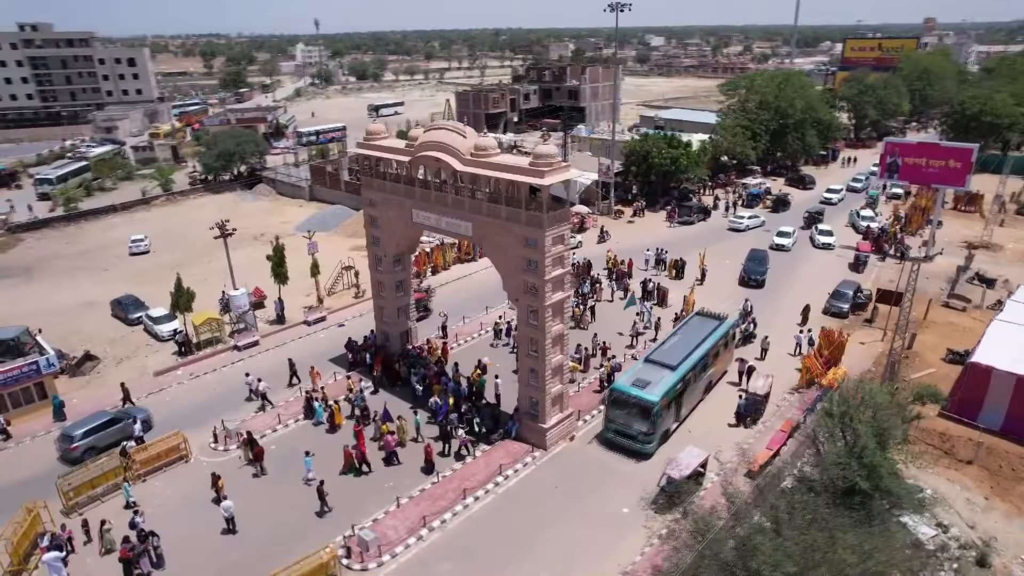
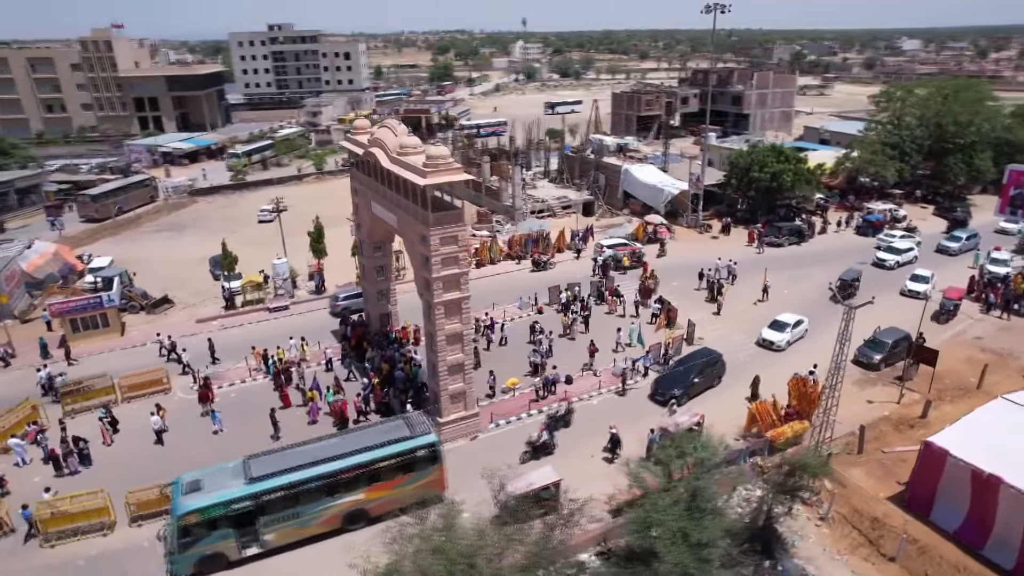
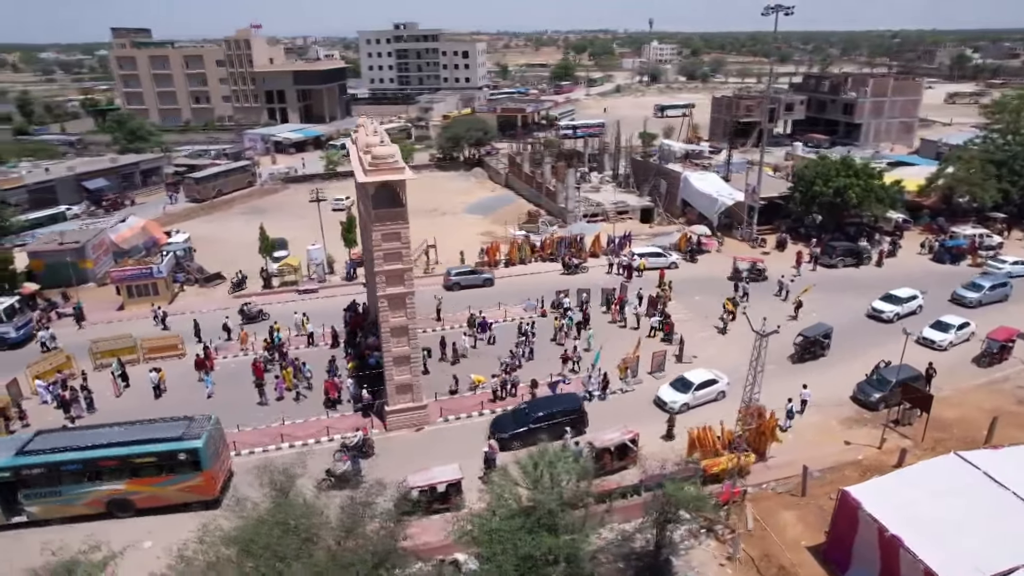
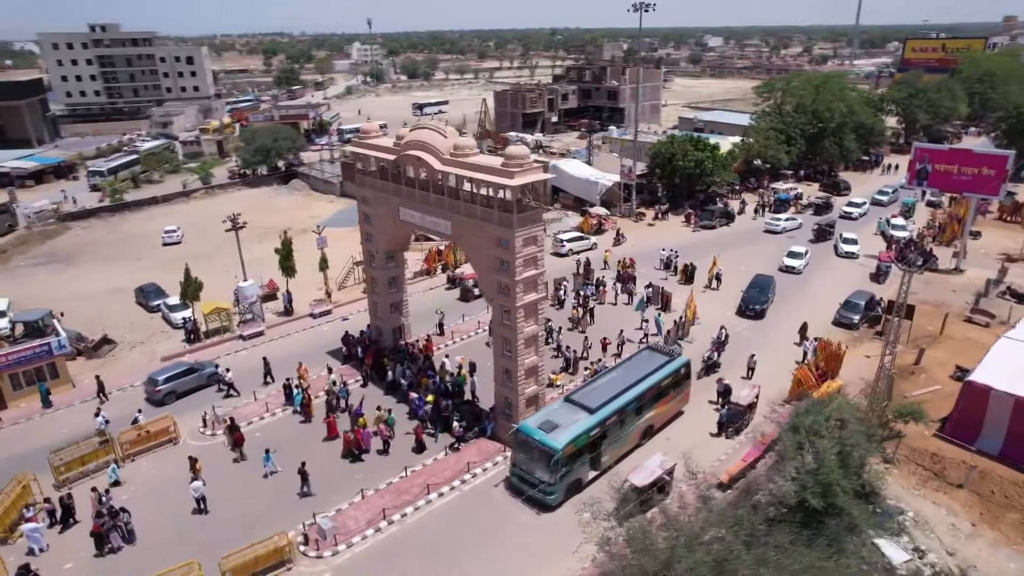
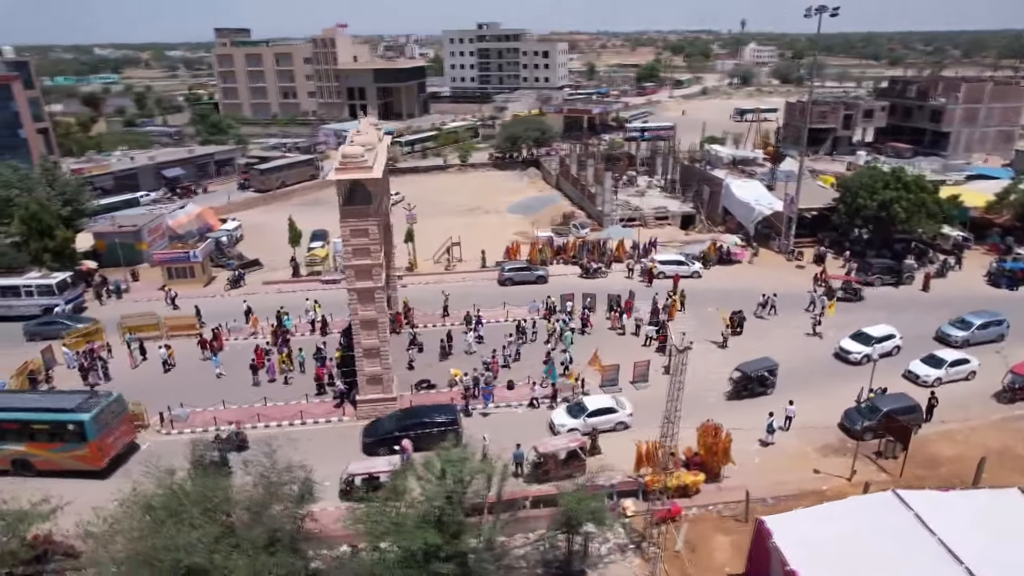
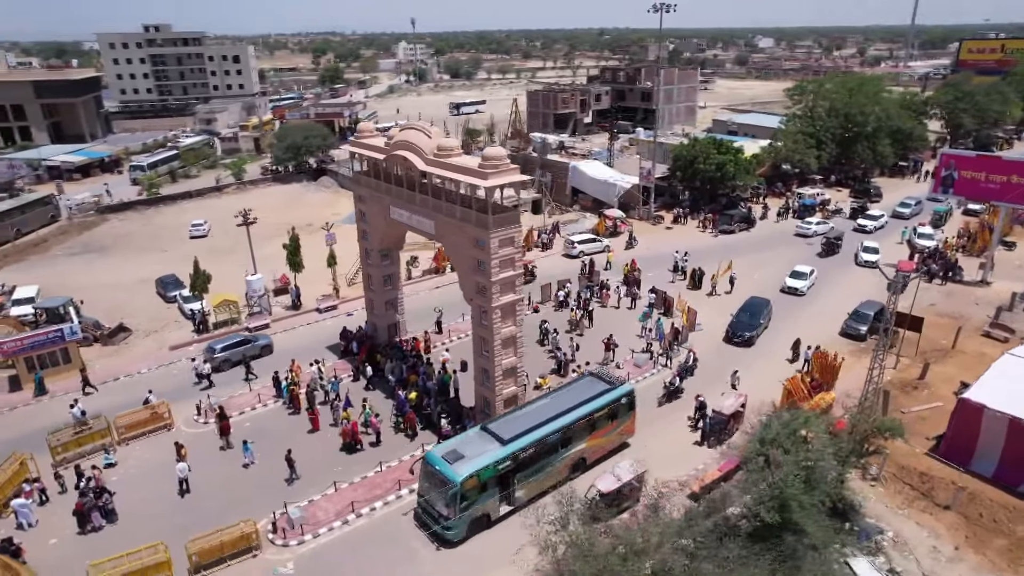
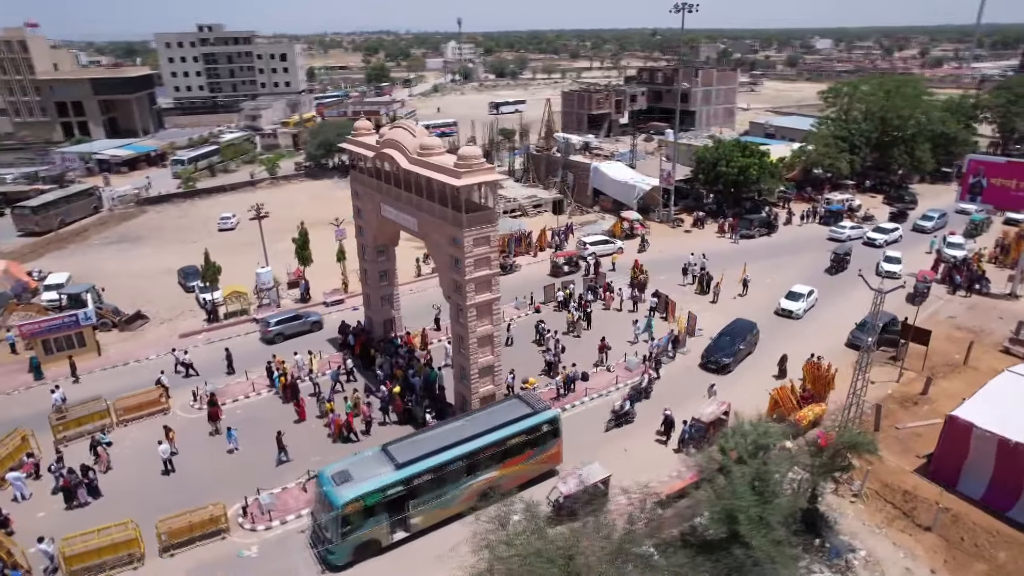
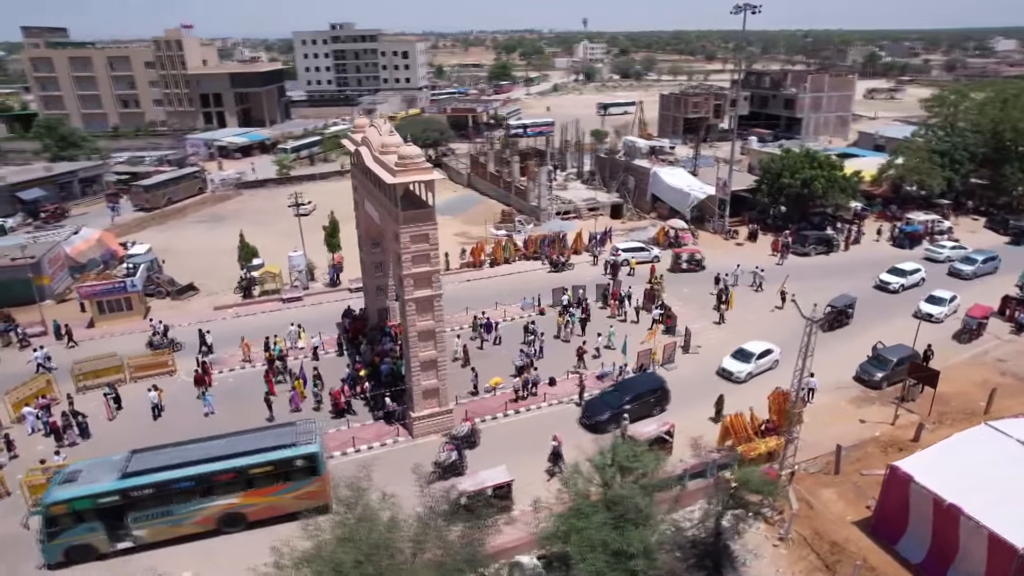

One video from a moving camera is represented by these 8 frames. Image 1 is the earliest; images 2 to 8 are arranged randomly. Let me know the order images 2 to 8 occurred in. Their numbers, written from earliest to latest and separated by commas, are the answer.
4, 6, 7, 2, 8, 3, 5
